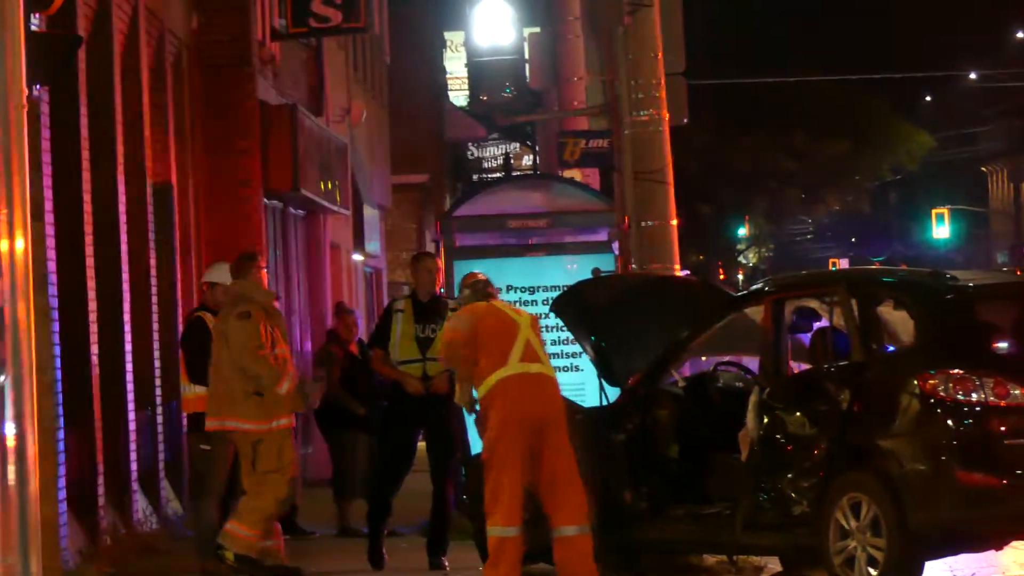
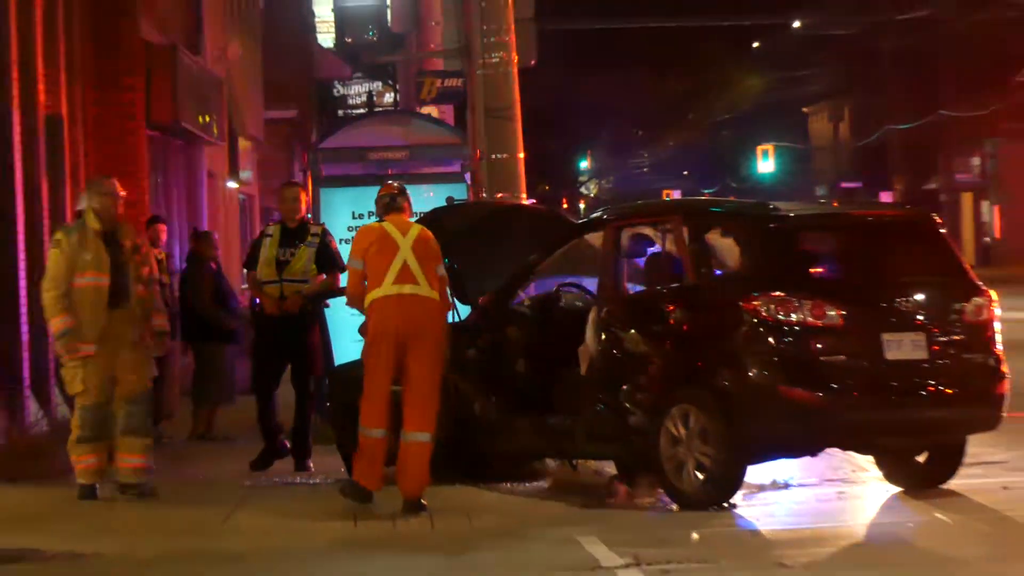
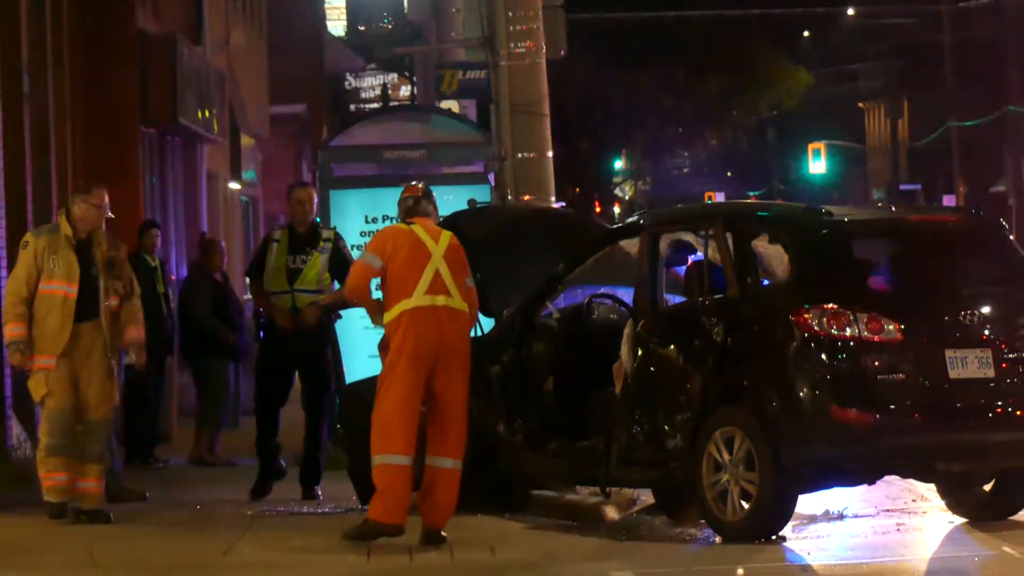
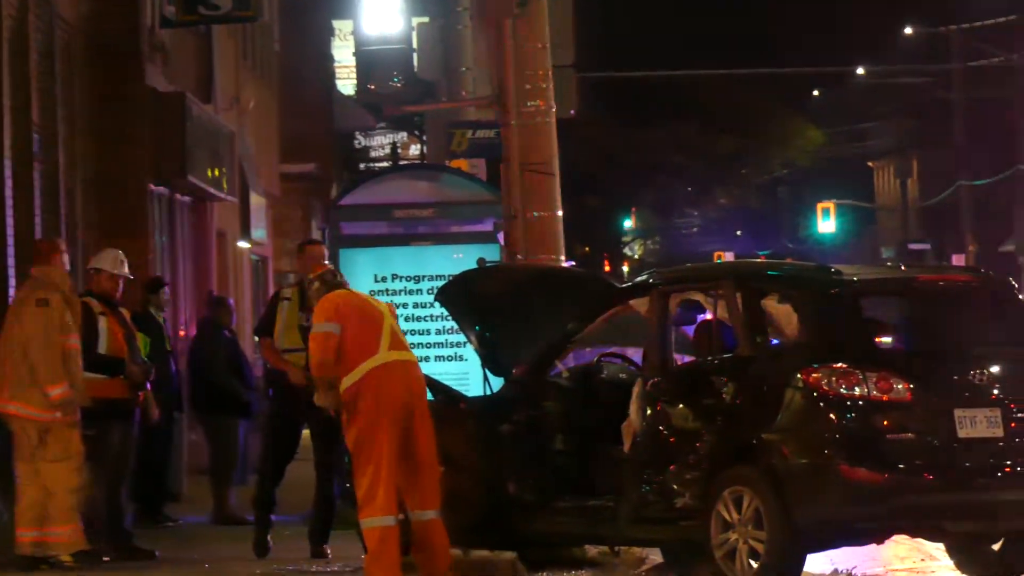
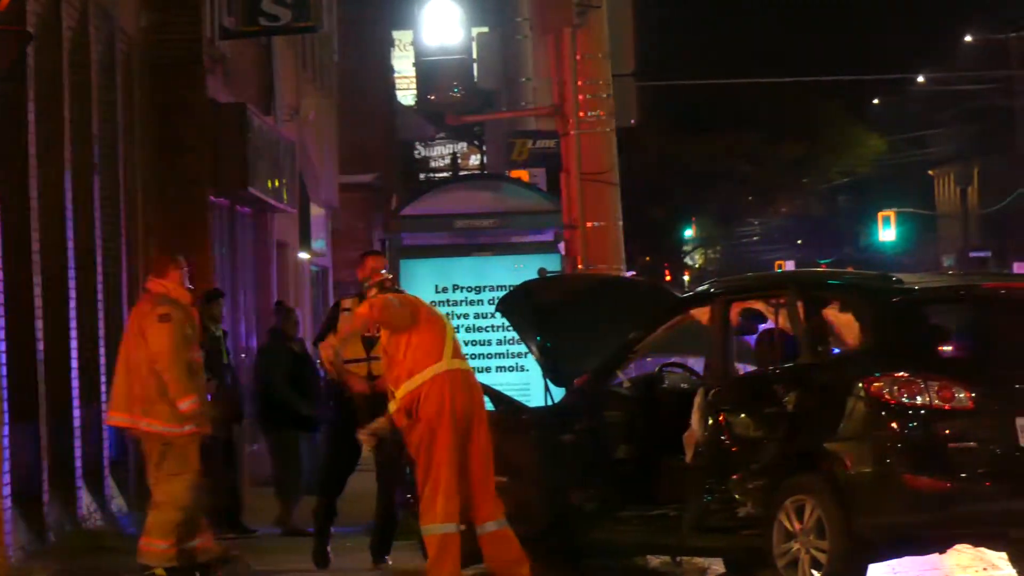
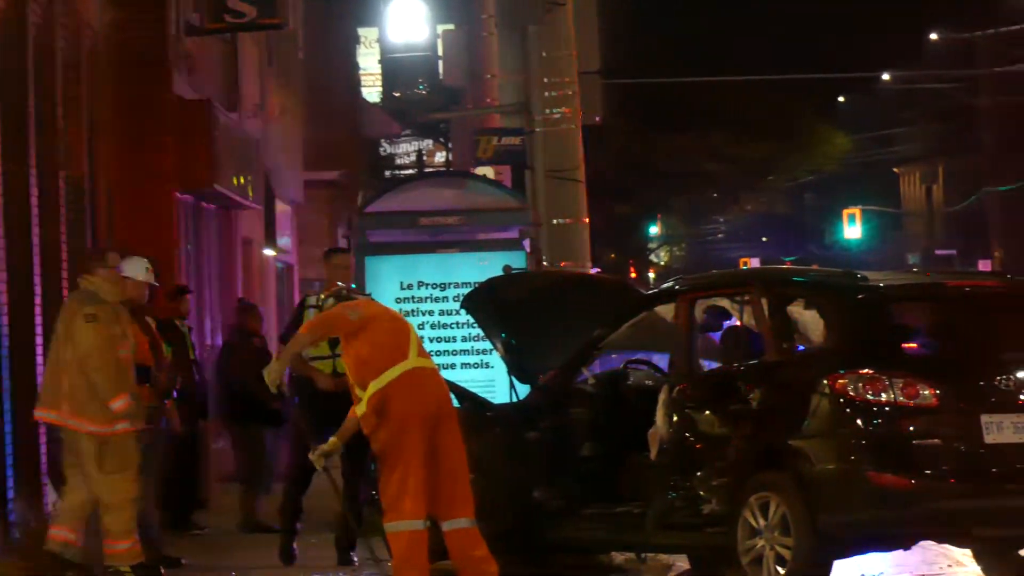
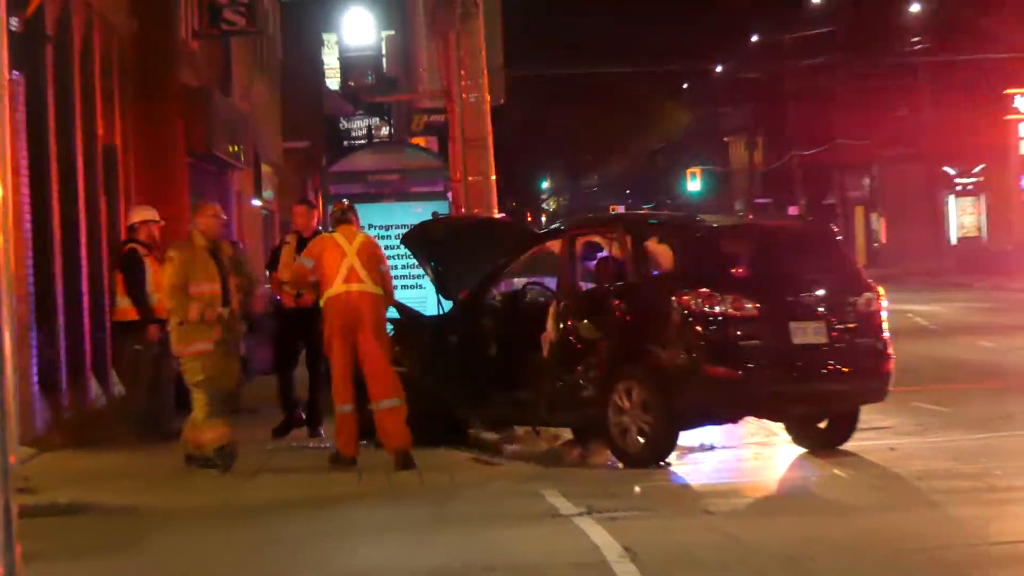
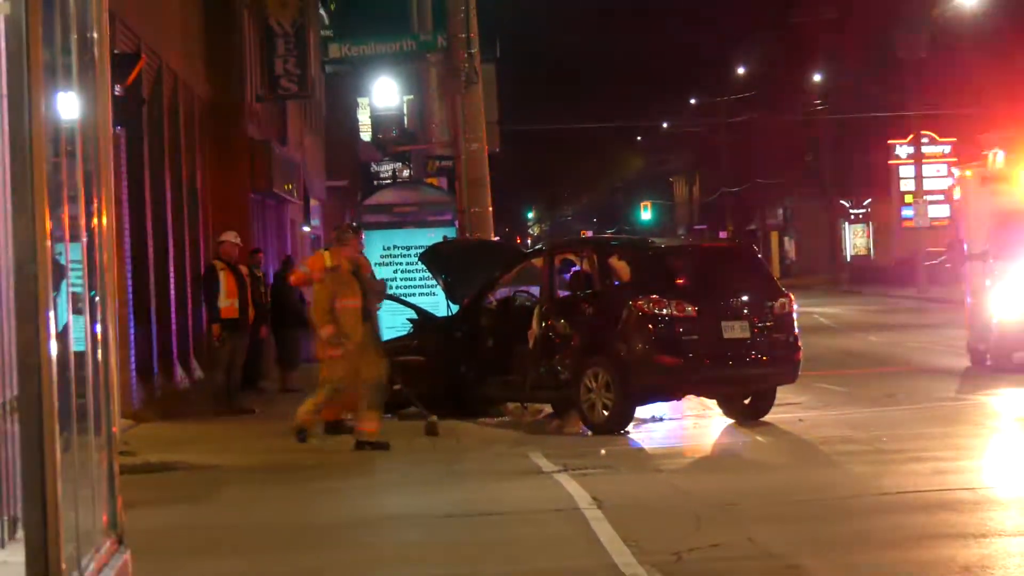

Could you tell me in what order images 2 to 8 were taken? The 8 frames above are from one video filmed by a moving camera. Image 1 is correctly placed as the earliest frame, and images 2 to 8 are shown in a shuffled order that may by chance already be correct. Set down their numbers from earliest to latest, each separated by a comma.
5, 6, 4, 3, 2, 7, 8
